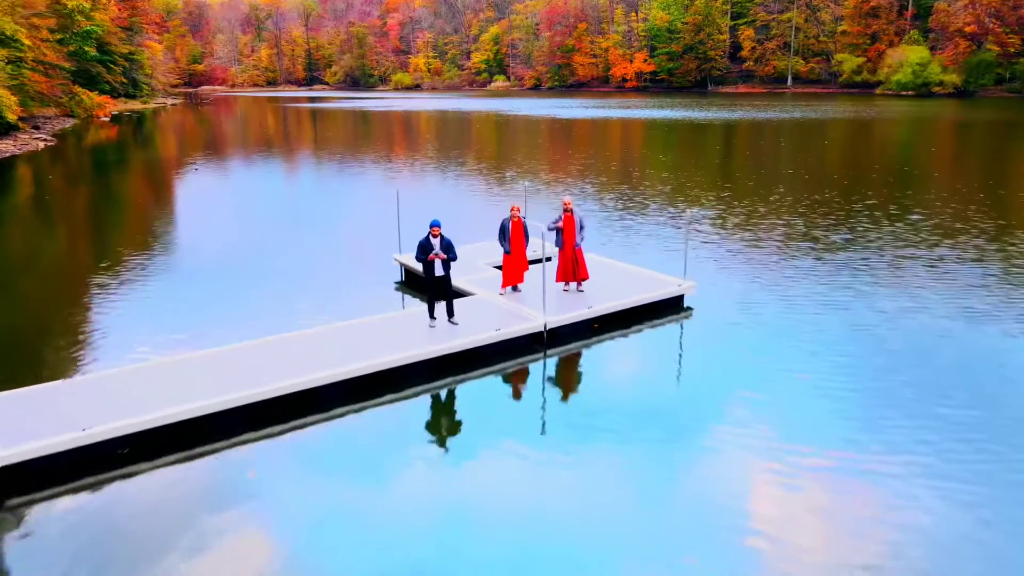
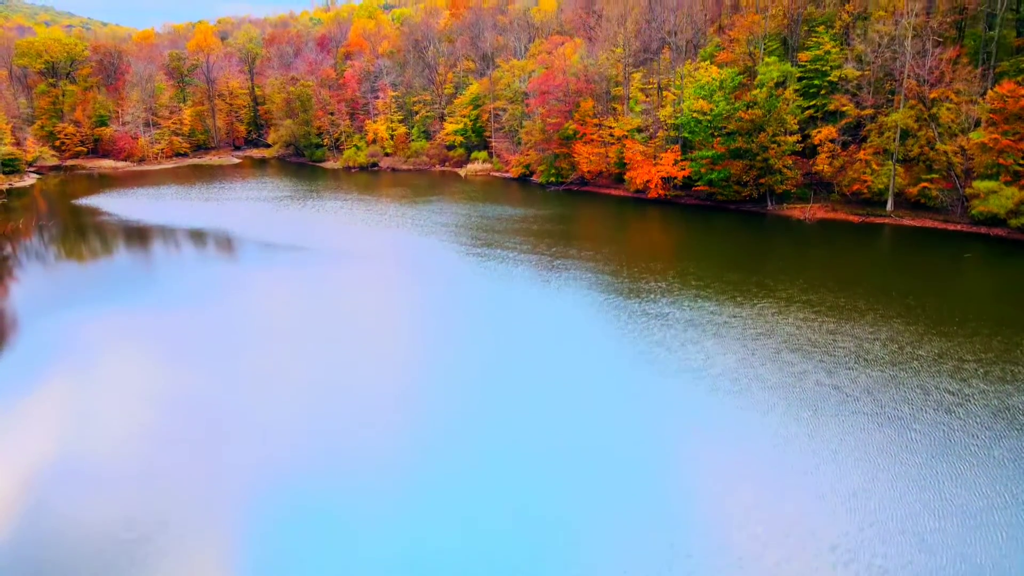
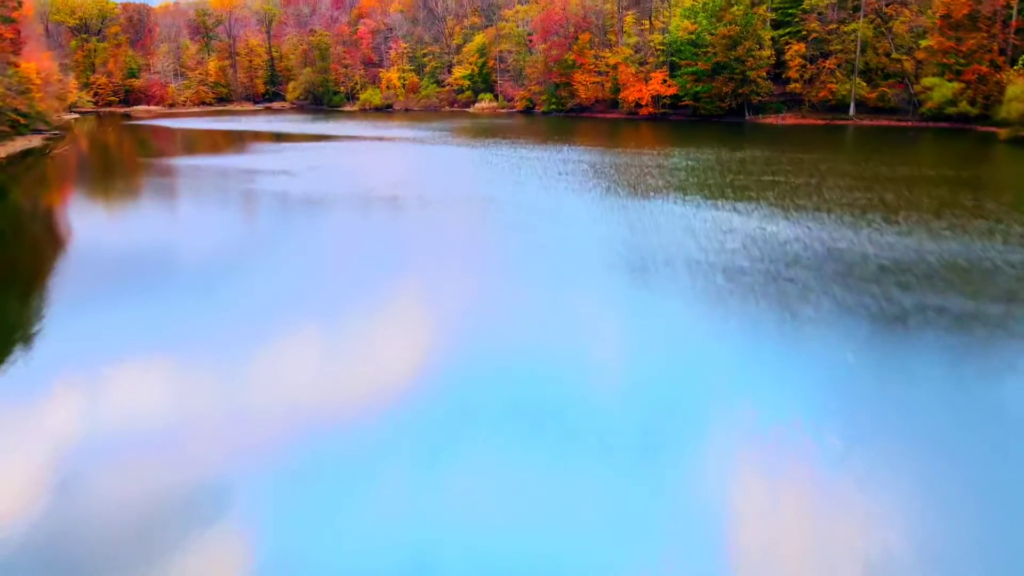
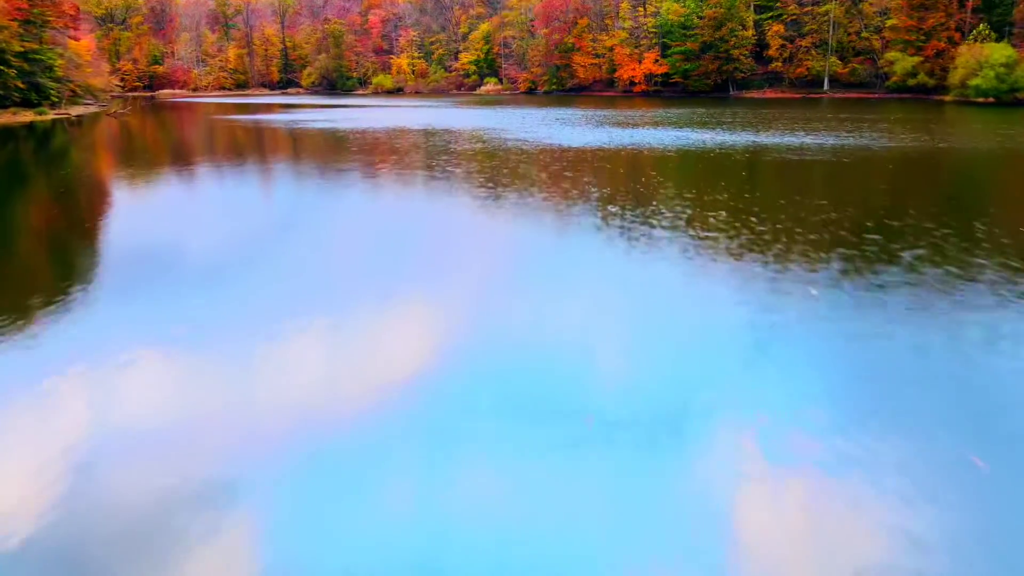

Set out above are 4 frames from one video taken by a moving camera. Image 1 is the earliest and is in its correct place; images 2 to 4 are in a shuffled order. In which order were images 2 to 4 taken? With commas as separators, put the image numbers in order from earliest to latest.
4, 3, 2
